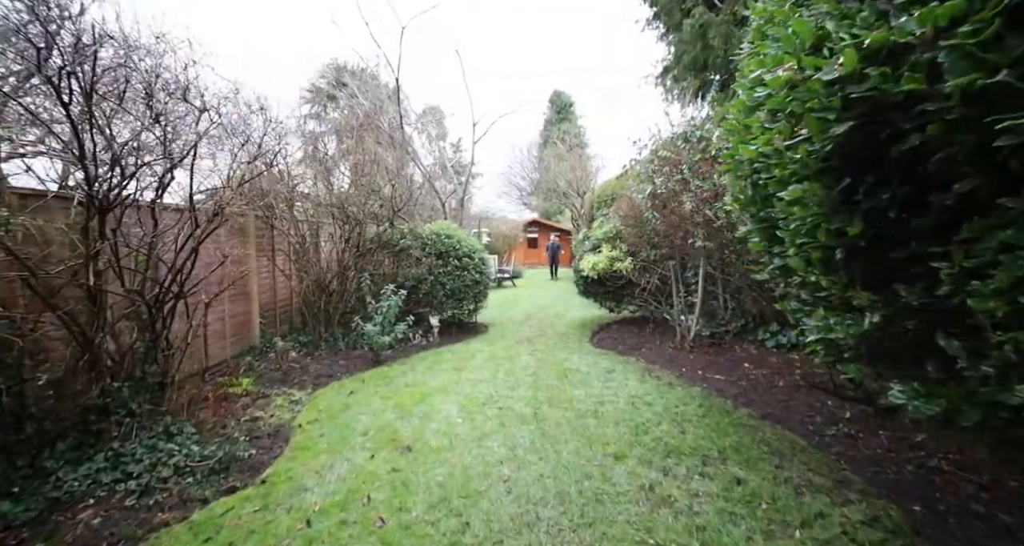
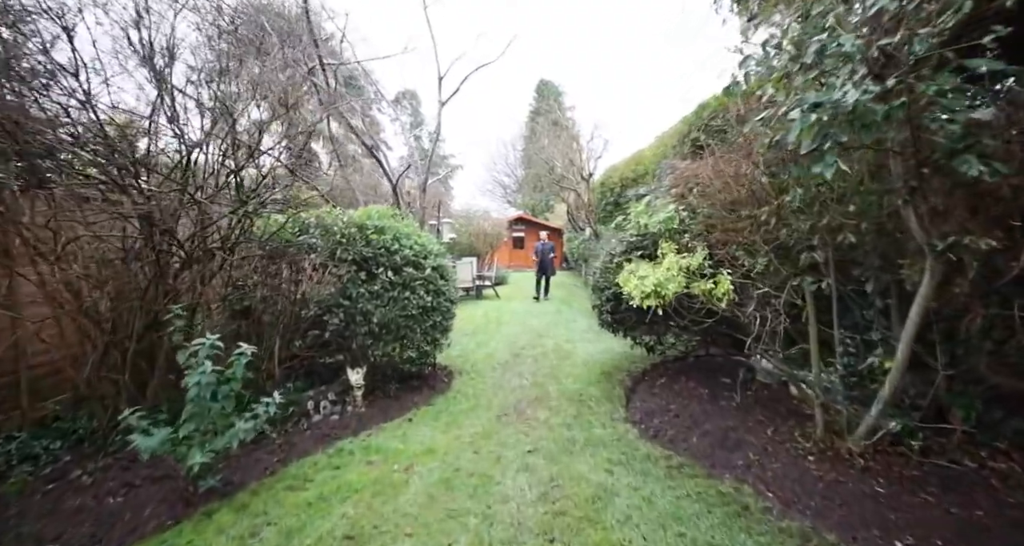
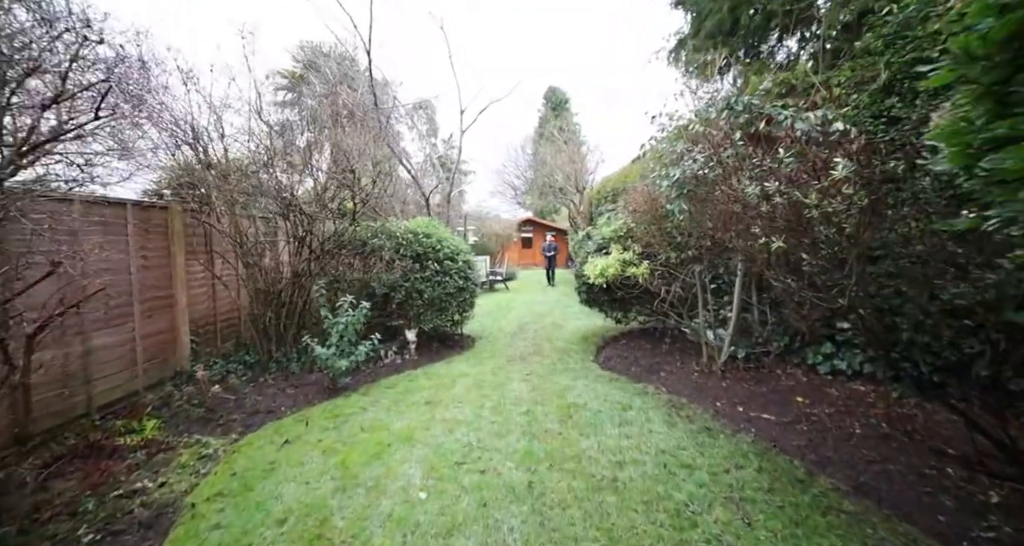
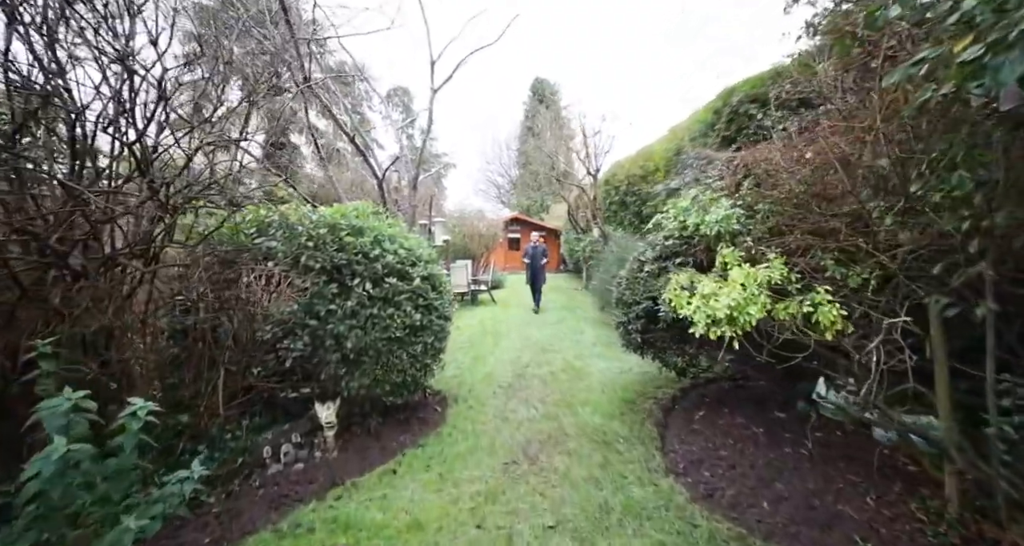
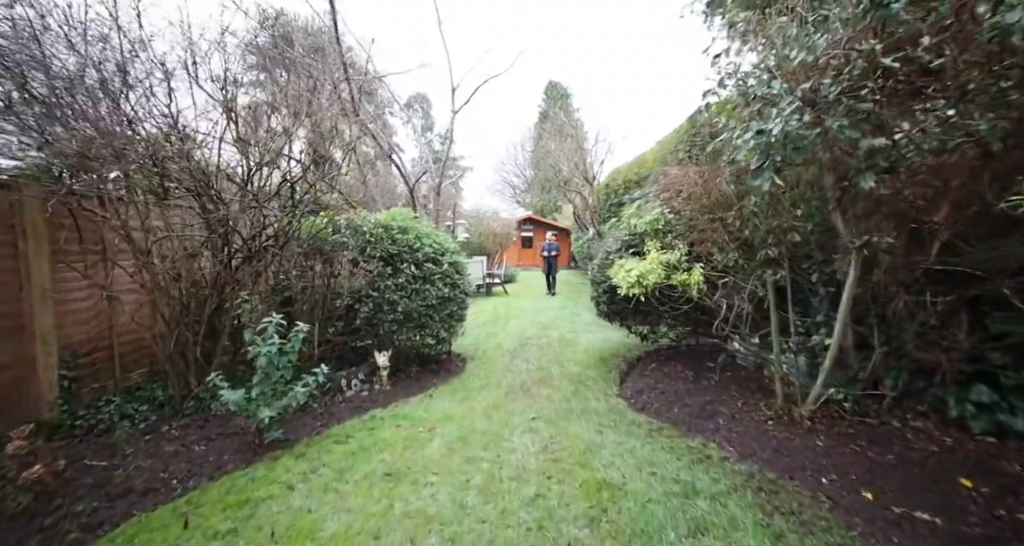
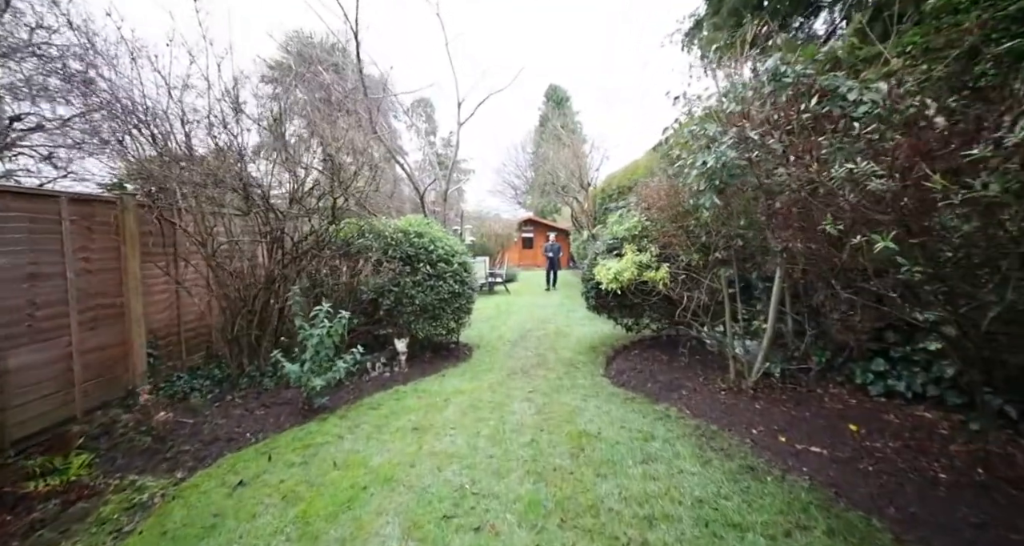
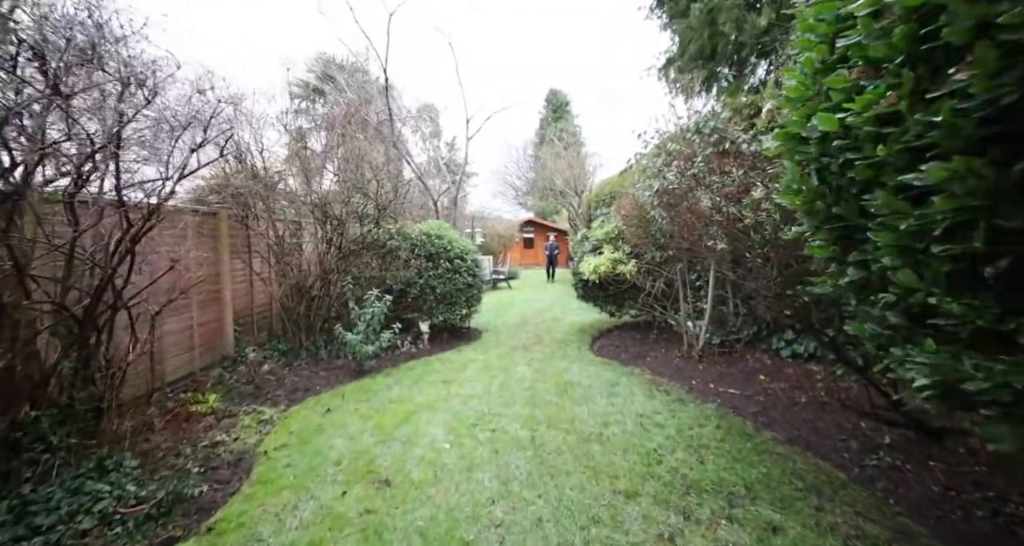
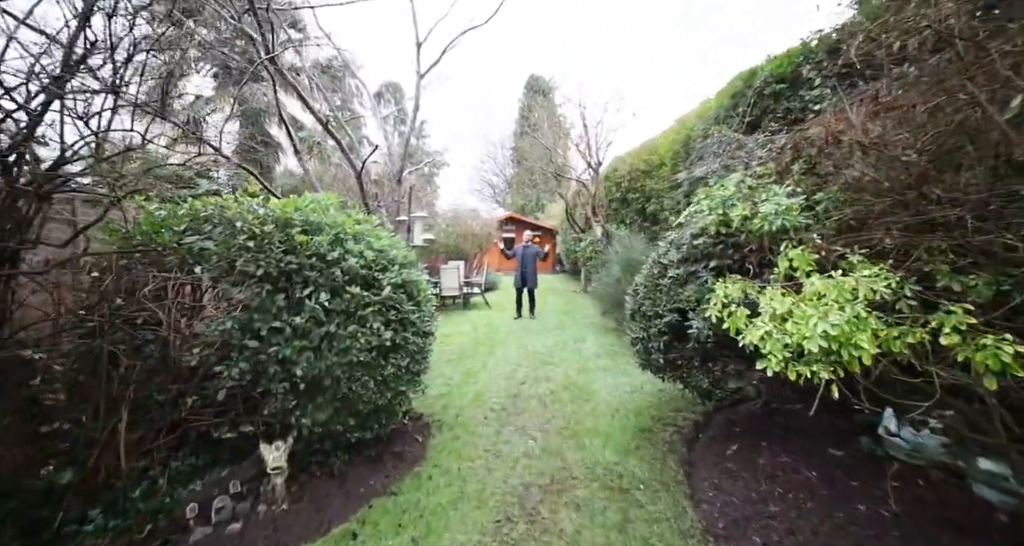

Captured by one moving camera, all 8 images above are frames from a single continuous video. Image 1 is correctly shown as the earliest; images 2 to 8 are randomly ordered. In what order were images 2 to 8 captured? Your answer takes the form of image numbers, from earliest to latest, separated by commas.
7, 3, 6, 5, 2, 4, 8
